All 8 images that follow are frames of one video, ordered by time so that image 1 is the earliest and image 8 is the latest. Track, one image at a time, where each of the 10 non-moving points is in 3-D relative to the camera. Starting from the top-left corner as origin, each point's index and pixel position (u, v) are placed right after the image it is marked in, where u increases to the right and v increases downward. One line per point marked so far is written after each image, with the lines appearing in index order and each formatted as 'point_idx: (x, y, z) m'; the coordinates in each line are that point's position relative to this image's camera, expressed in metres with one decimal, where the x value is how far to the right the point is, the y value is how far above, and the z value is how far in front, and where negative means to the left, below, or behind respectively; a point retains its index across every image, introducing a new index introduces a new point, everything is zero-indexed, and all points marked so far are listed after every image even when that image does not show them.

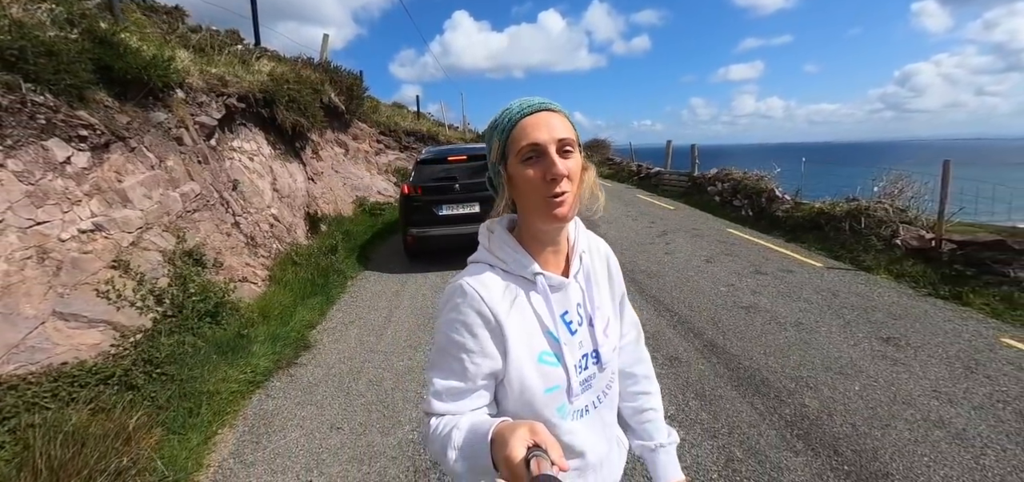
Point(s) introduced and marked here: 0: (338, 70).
0: (-5.5, +5.4, +12.5) m
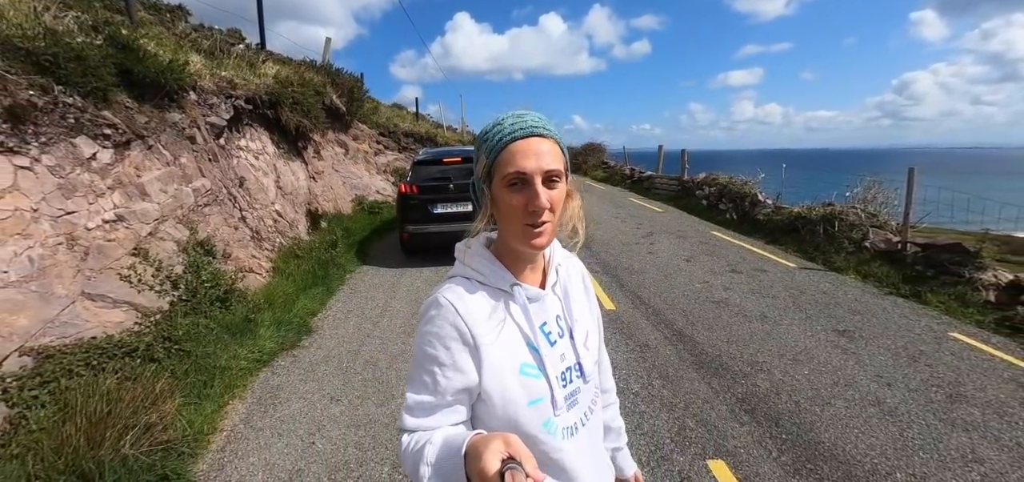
0: (-5.6, +5.5, +12.8) m
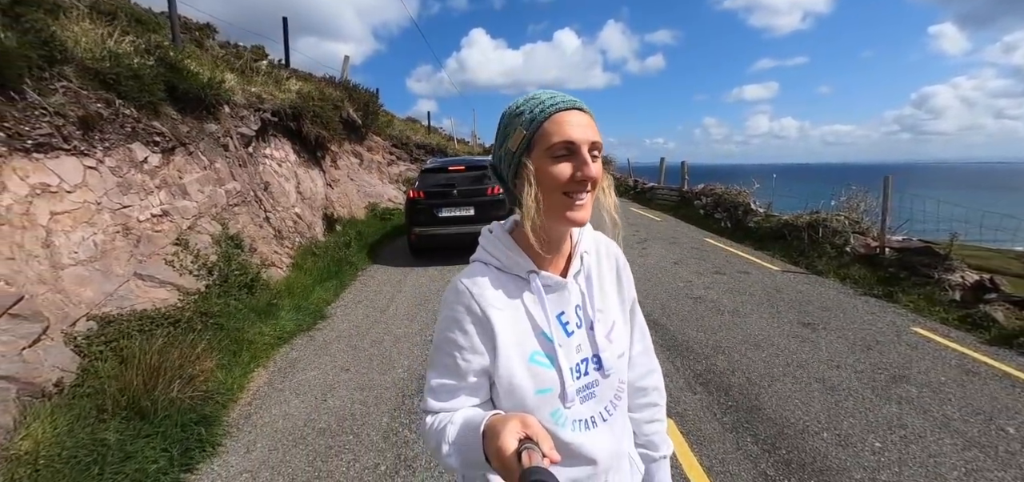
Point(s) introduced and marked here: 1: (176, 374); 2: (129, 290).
0: (-5.4, +5.3, +13.7) m
1: (-2.7, -1.0, +3.2) m
2: (-3.7, -0.5, +3.8) m
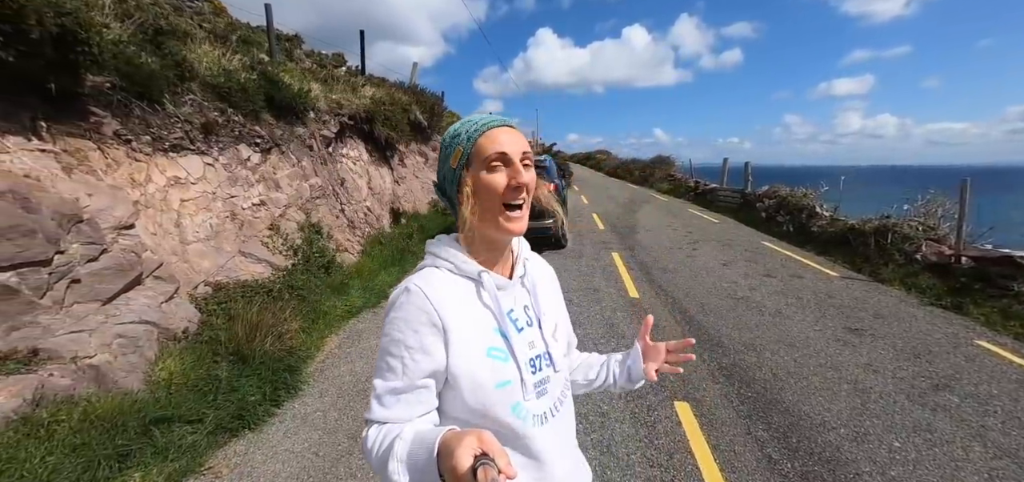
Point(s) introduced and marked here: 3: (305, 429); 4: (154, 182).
0: (-3.4, +5.5, +14.7) m
1: (-2.4, -0.9, +4.0) m
2: (-3.3, -0.3, +4.7) m
3: (-1.7, -1.5, +3.1) m
4: (-3.9, +0.6, +4.3) m
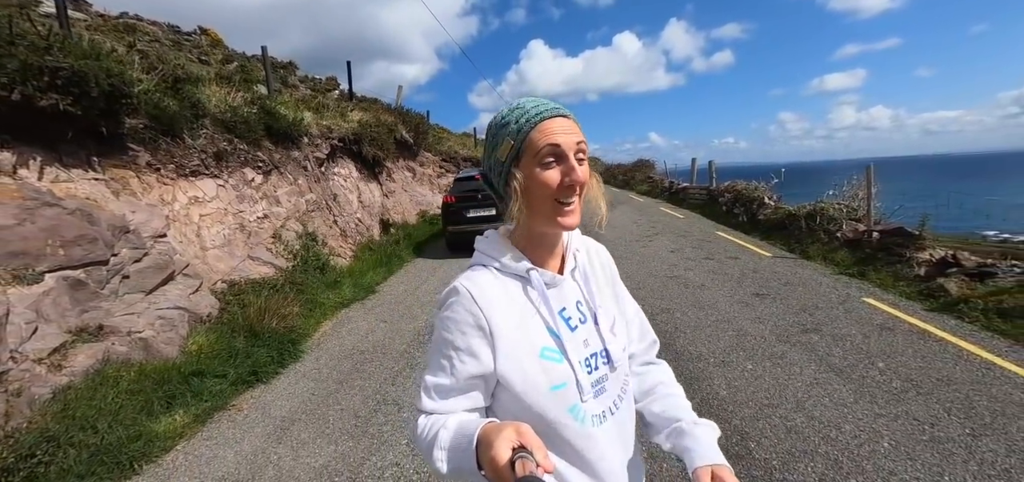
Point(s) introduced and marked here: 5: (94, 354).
0: (-4.1, +5.2, +15.8) m
1: (-2.9, -0.9, +4.9) m
2: (-3.9, -0.4, +5.7) m
3: (-2.2, -1.4, +4.1) m
4: (-4.5, +0.5, +5.3) m
5: (-3.7, -1.0, +3.5) m
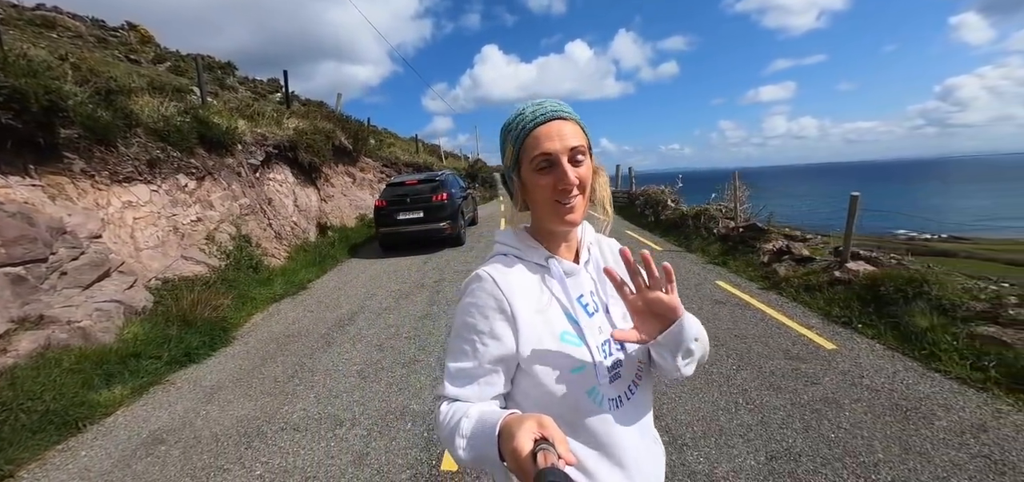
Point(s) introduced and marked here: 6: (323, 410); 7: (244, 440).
0: (-6.6, +5.1, +16.3) m
1: (-4.2, -0.9, +5.5) m
2: (-5.2, -0.4, +6.2) m
3: (-3.4, -1.4, +4.7) m
4: (-5.8, +0.5, +5.7) m
5: (-4.8, -1.0, +4.0) m
6: (-1.7, -1.5, +3.5) m
7: (-2.2, -1.6, +3.2) m
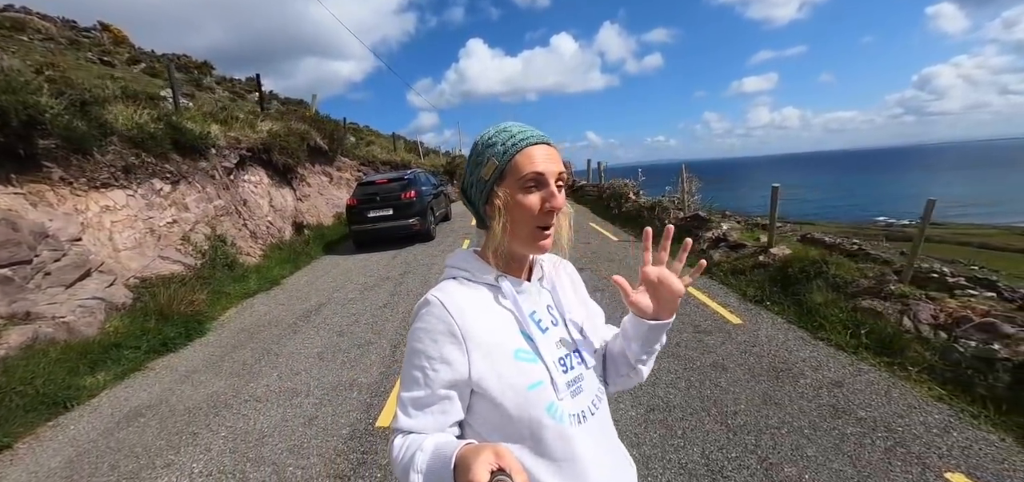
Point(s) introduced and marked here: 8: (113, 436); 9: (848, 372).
0: (-7.7, +5.2, +16.6) m
1: (-4.9, -0.9, +6.0) m
2: (-6.0, -0.4, +6.6) m
3: (-4.1, -1.4, +5.2) m
4: (-6.6, +0.5, +6.2) m
5: (-5.5, -1.0, +4.4) m
6: (-2.4, -1.5, +4.1) m
7: (-2.8, -1.6, +3.7) m
8: (-3.5, -1.7, +3.5) m
9: (+3.6, -1.4, +4.2) m
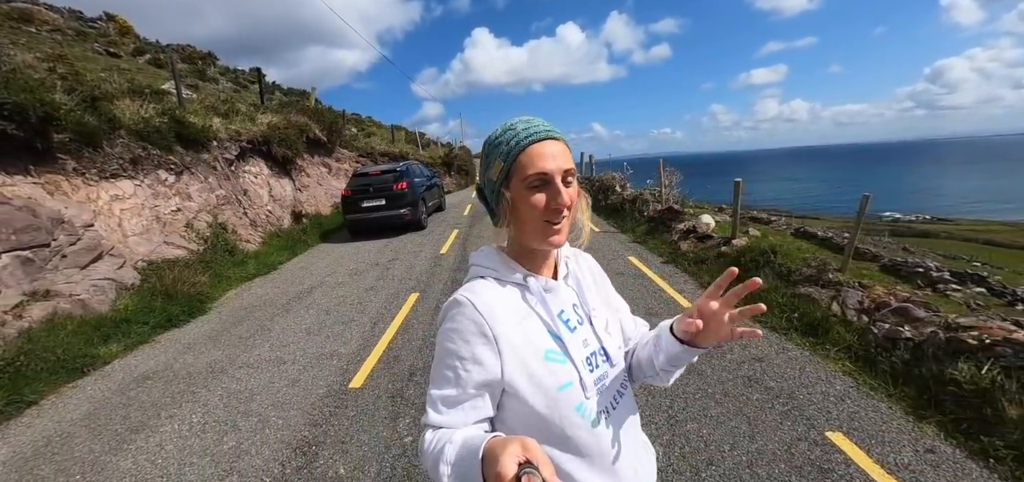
0: (-8.0, +5.6, +17.1) m
1: (-5.4, -0.7, +6.5) m
2: (-6.4, -0.2, +7.2) m
3: (-4.5, -1.2, +5.8) m
4: (-7.0, +0.7, +6.7) m
5: (-6.0, -0.8, +5.0) m
6: (-2.8, -1.3, +4.7) m
7: (-3.3, -1.5, +4.3) m
8: (-4.0, -1.6, +4.1) m
9: (+3.1, -1.3, +4.7) m
